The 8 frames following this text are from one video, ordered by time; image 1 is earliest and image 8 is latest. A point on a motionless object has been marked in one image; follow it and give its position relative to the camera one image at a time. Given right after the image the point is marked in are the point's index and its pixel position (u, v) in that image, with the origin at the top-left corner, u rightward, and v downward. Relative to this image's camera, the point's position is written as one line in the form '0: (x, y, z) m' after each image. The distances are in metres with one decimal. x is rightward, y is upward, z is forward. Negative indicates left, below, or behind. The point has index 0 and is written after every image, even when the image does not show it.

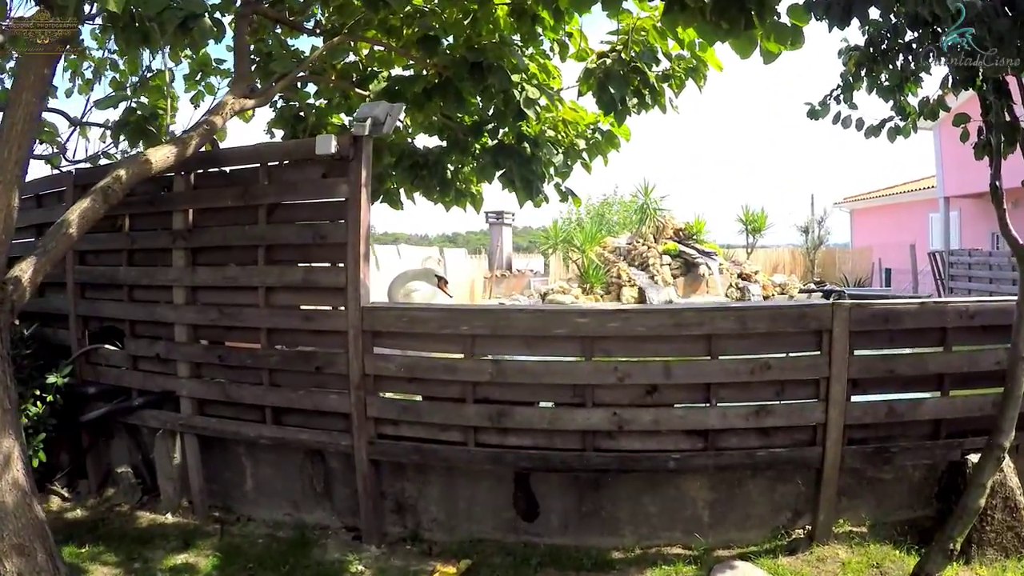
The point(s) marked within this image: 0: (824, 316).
0: (+1.2, -0.1, +2.5) m
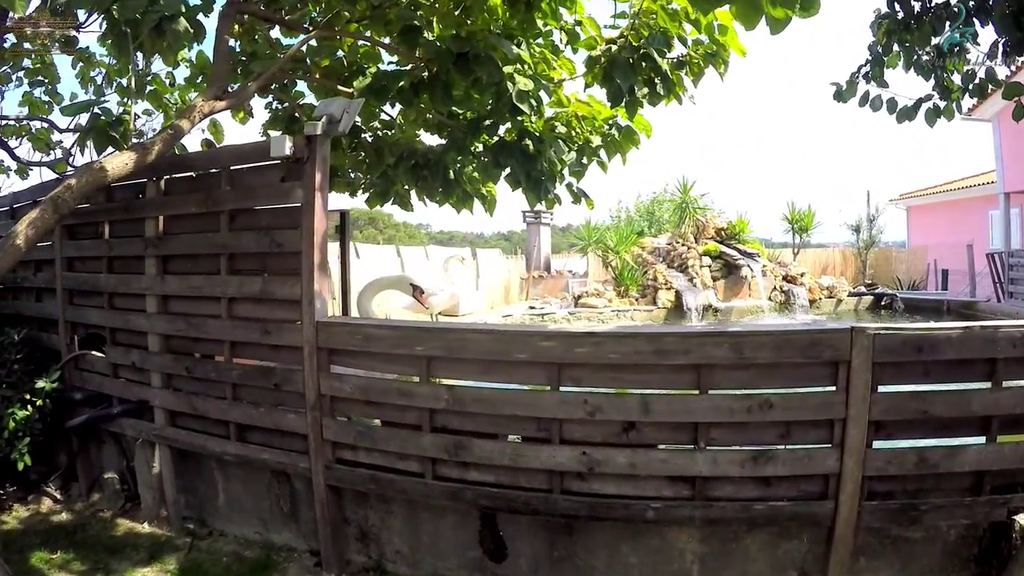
0: (+1.1, -0.2, +2.1) m
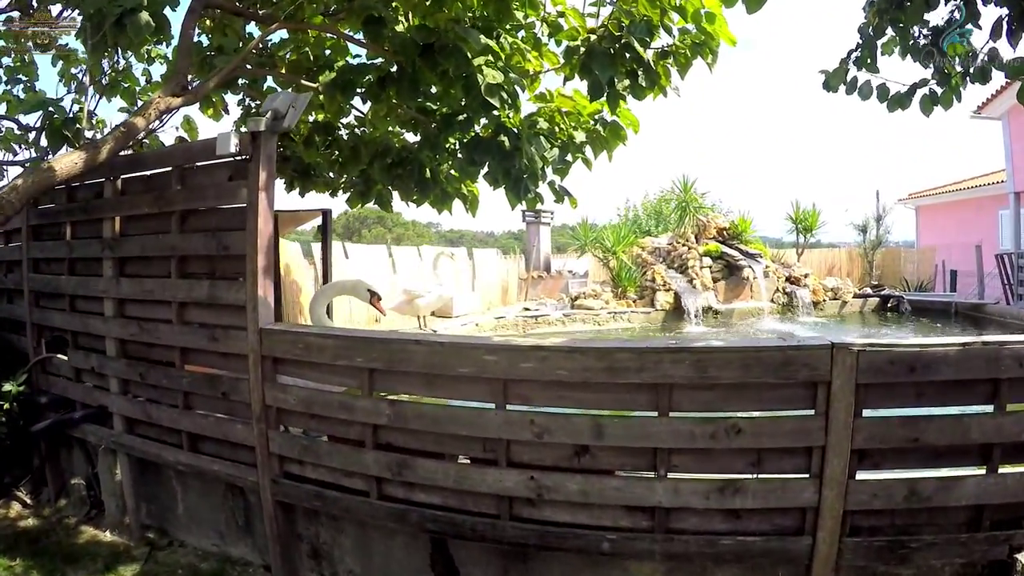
0: (+0.9, -0.2, +1.9) m
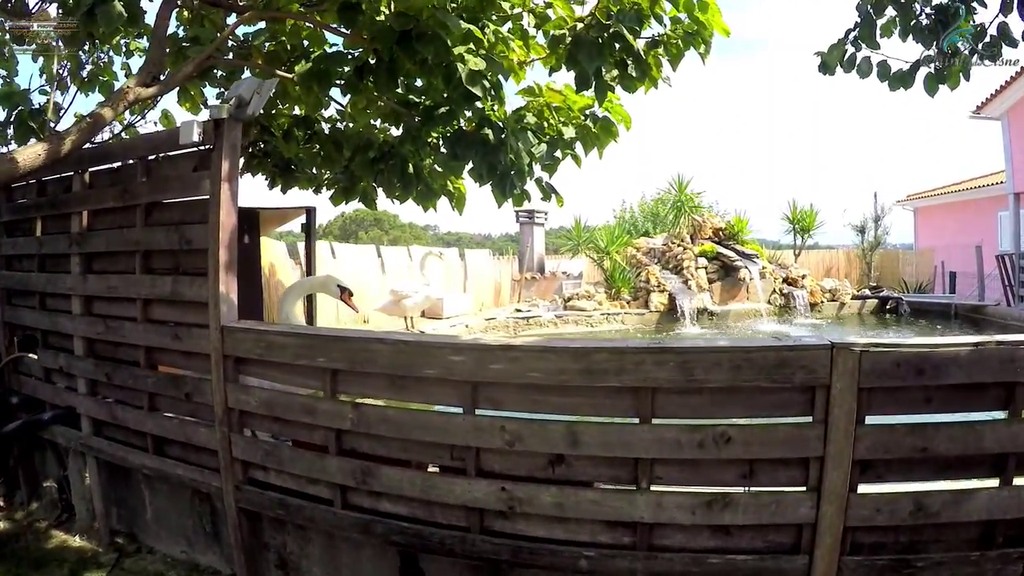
0: (+0.8, -0.2, +1.7) m
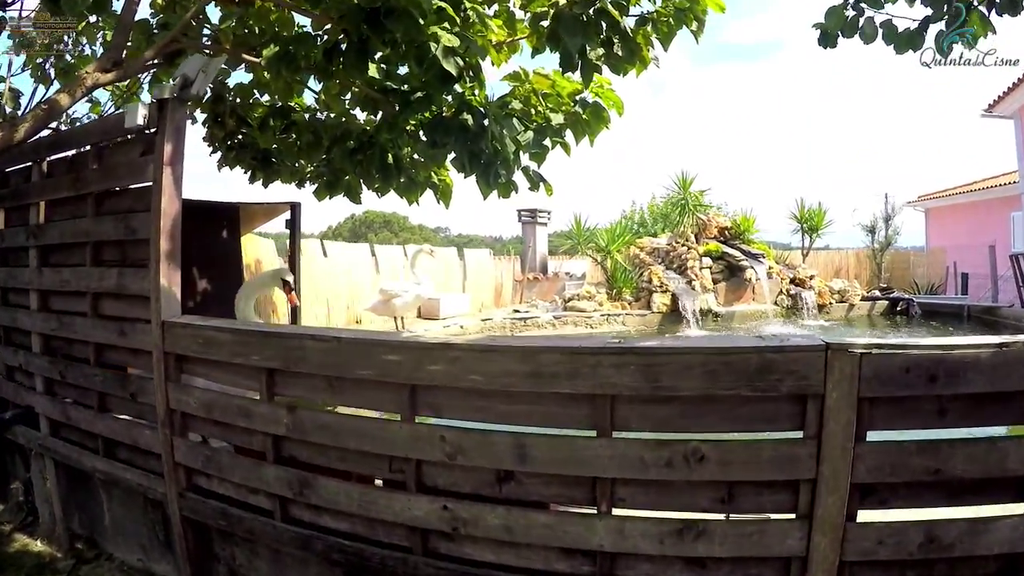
0: (+0.7, -0.2, +1.4) m
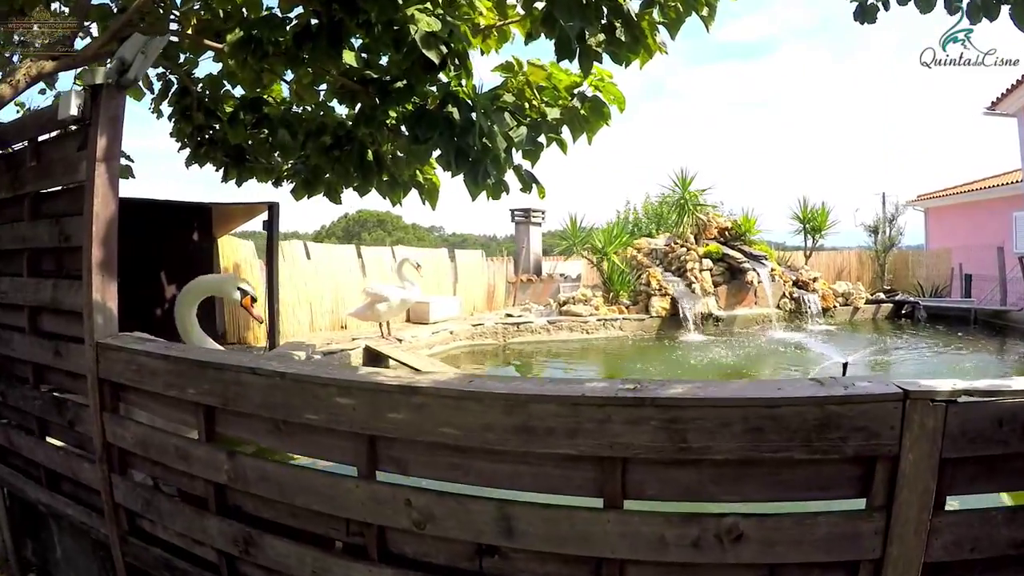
0: (+0.6, -0.2, +1.1) m
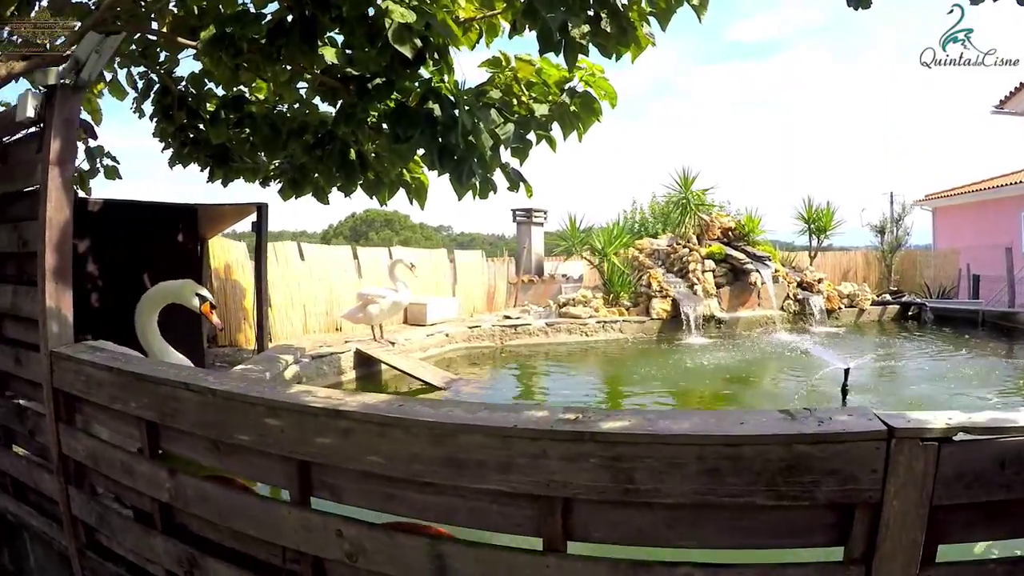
0: (+0.5, -0.3, +1.0) m
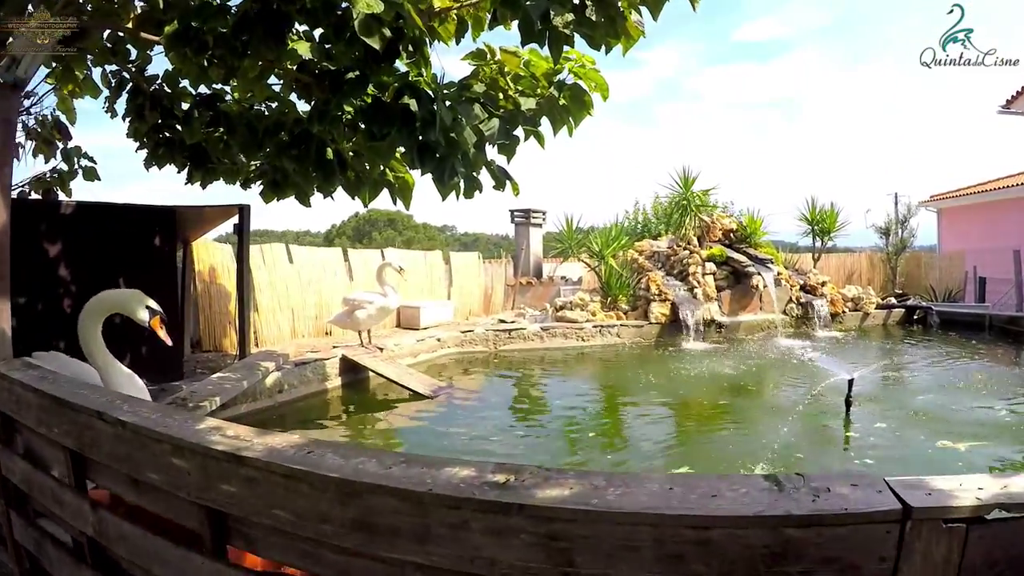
0: (+0.4, -0.3, +0.8) m
